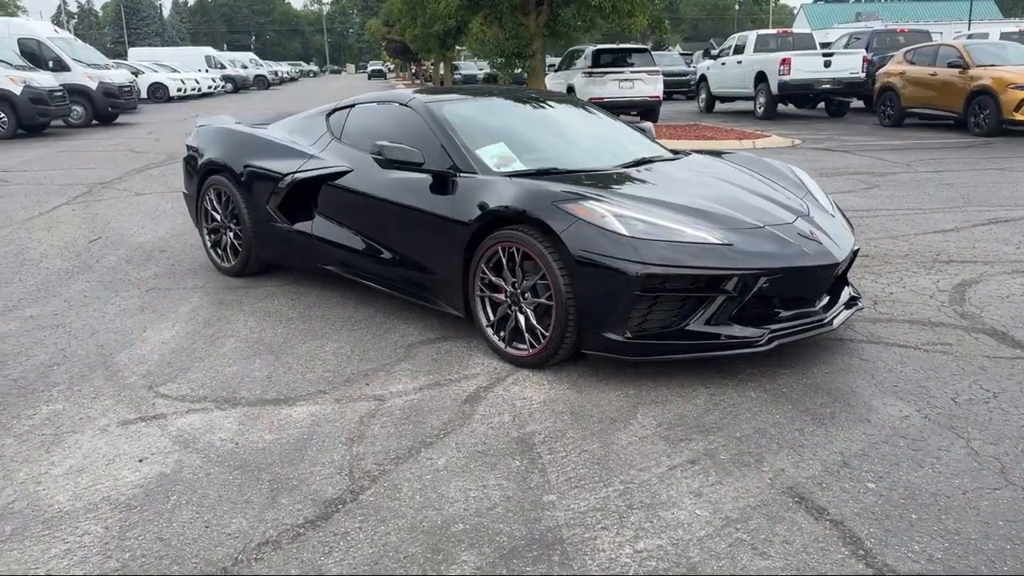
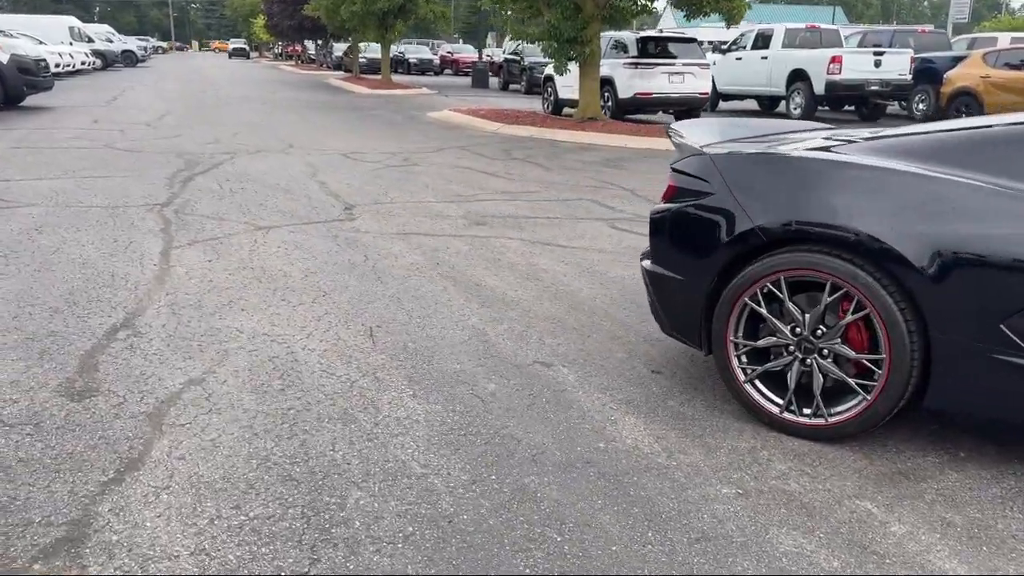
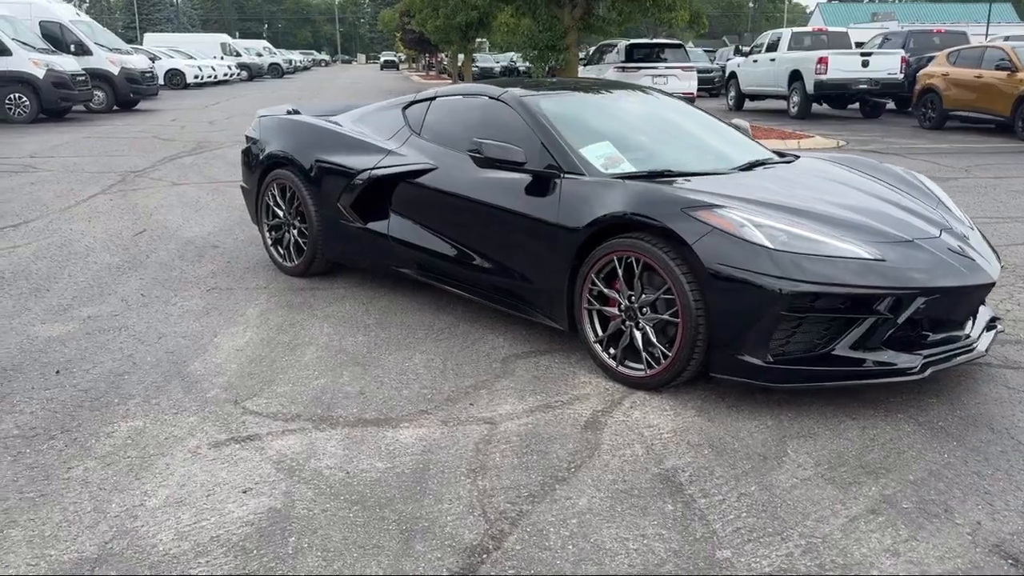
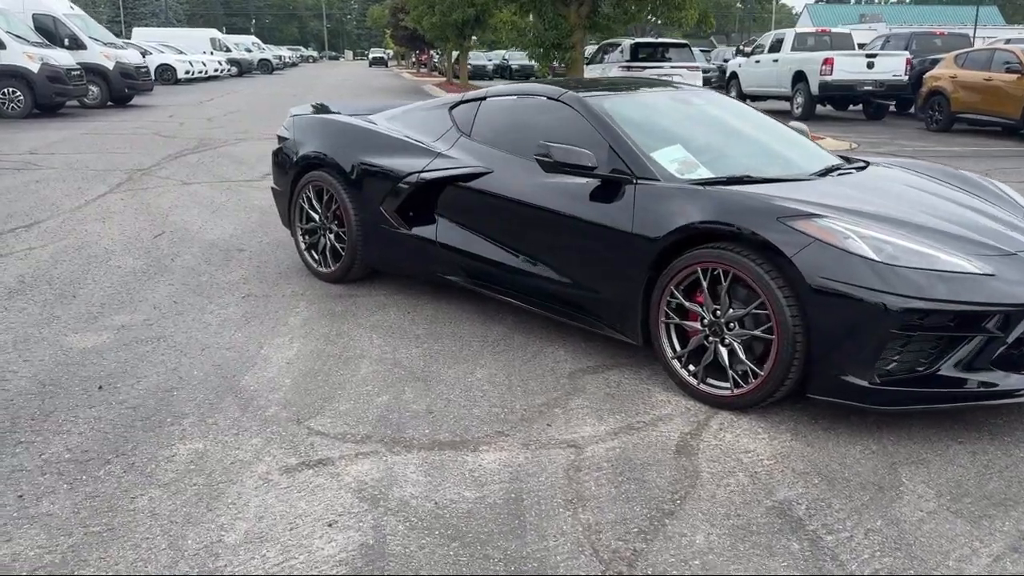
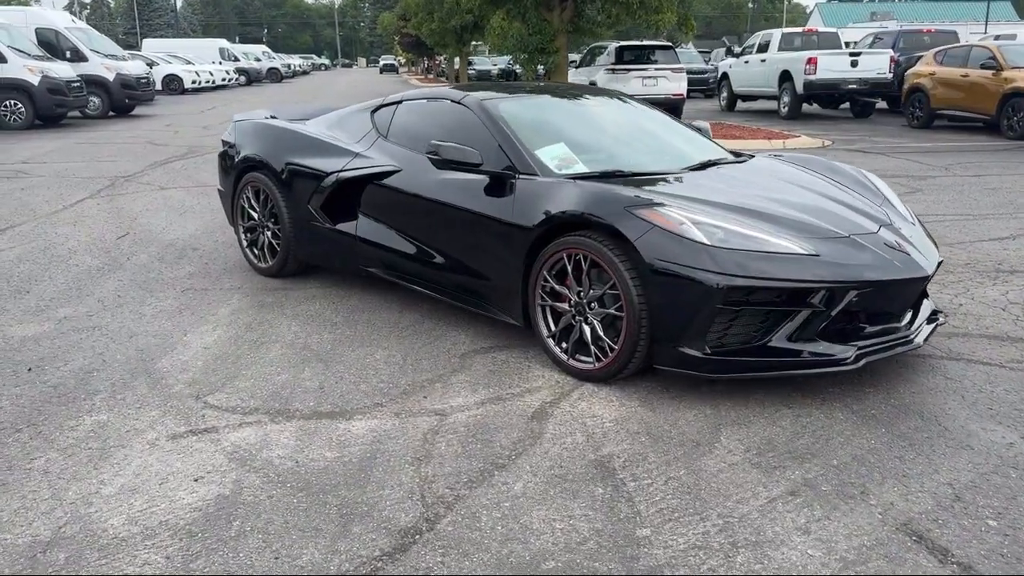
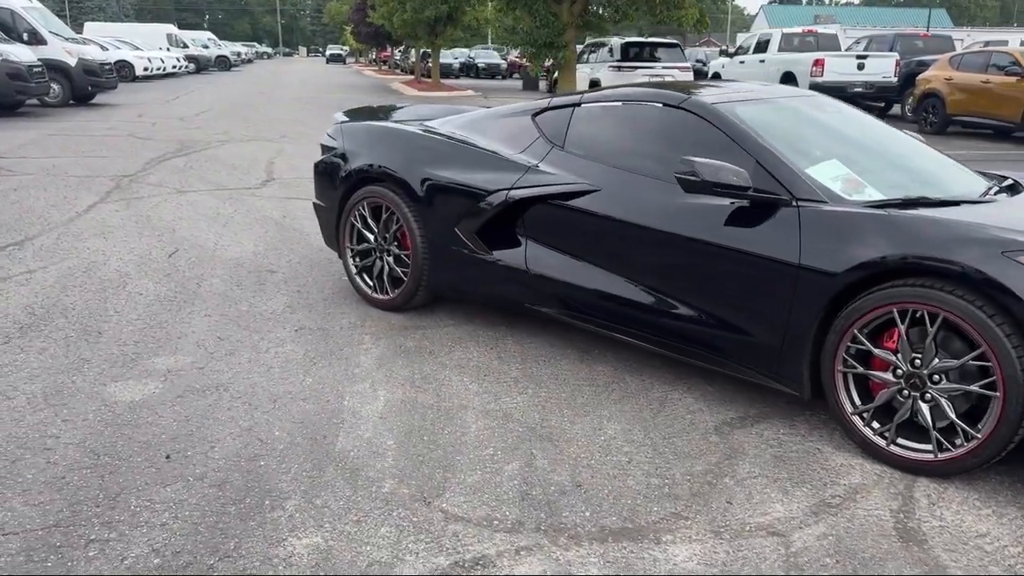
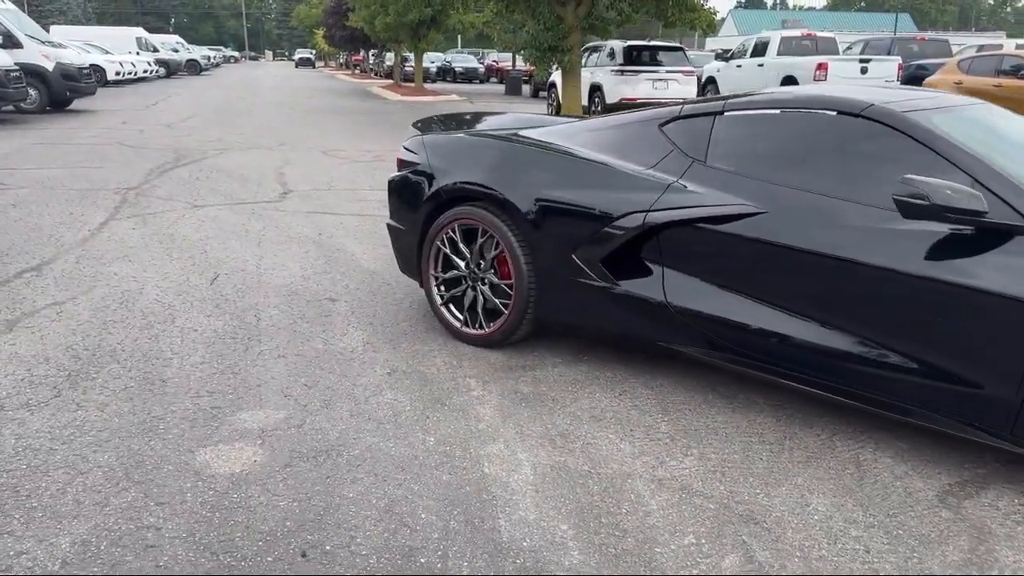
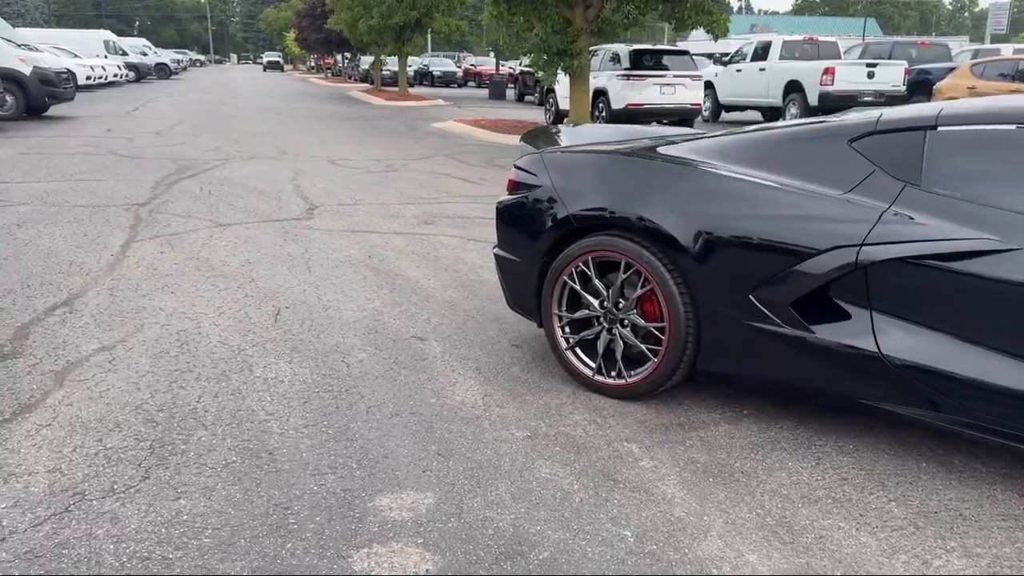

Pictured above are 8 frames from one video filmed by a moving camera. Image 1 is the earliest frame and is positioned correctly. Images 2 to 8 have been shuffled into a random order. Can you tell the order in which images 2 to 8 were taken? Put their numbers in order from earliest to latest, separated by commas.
5, 3, 4, 6, 7, 8, 2
